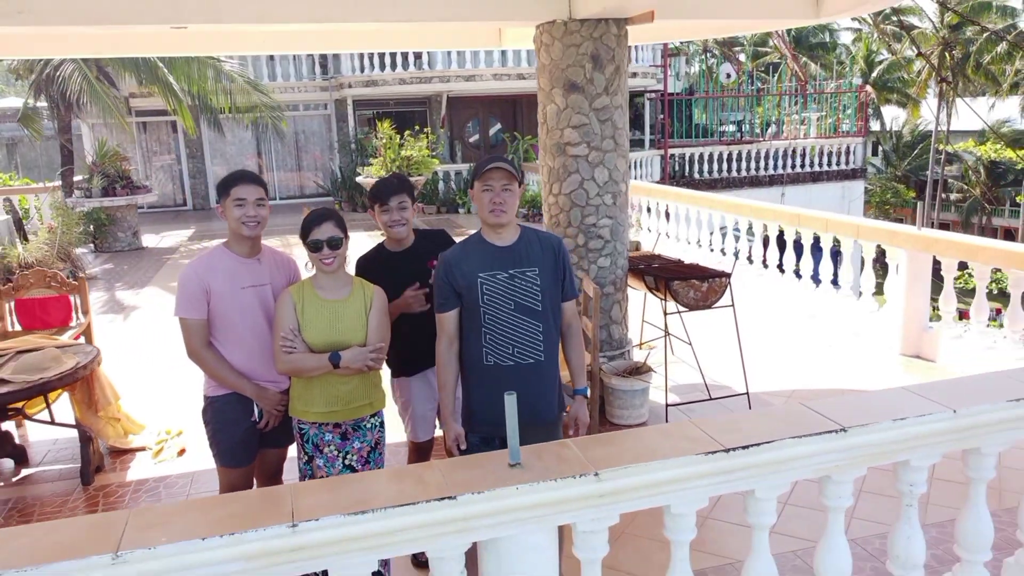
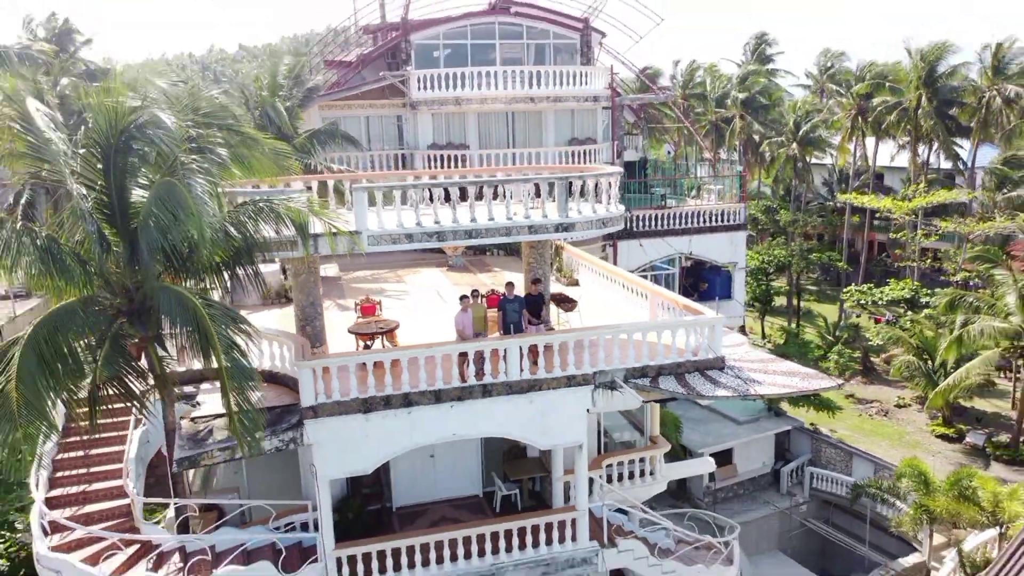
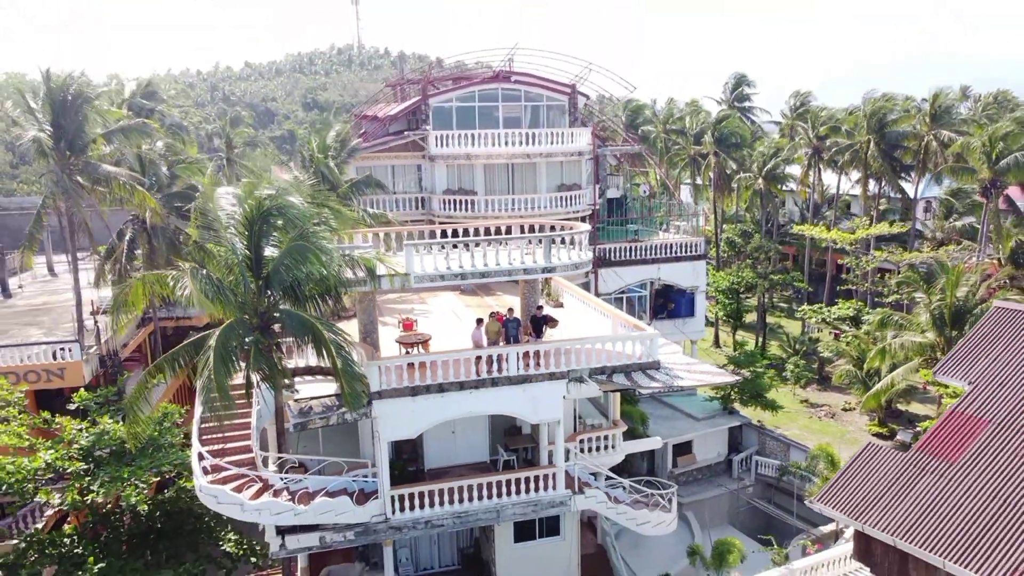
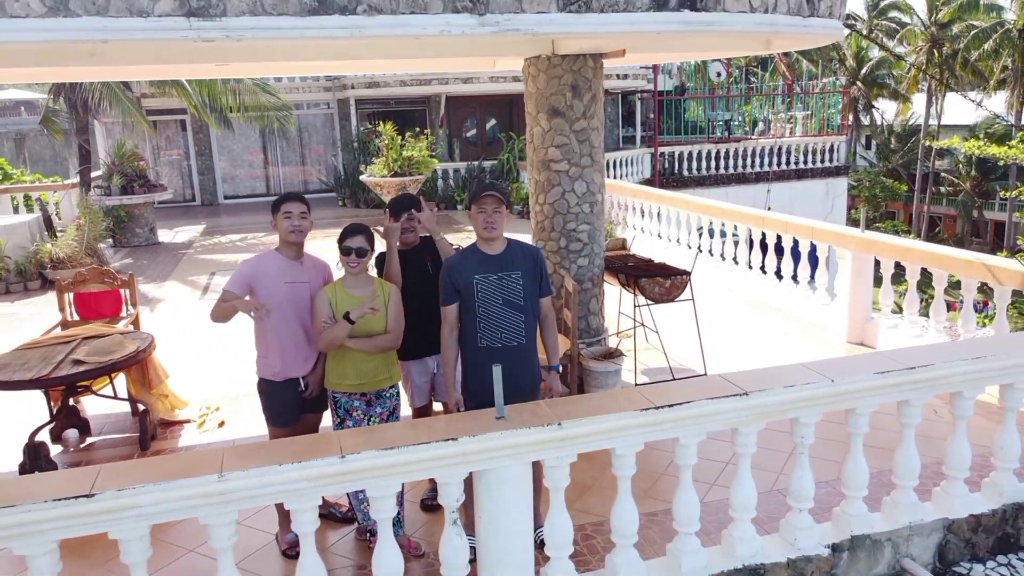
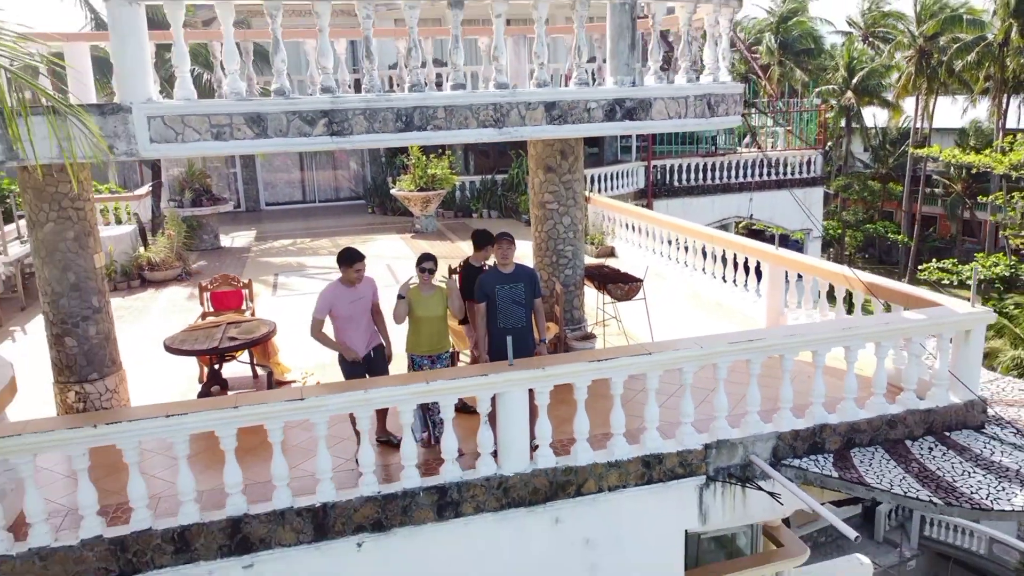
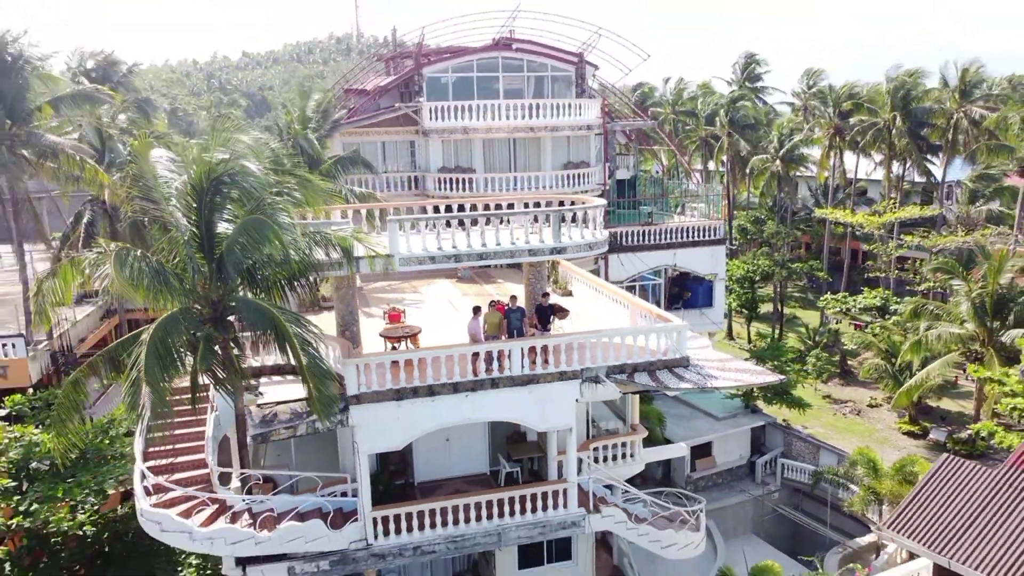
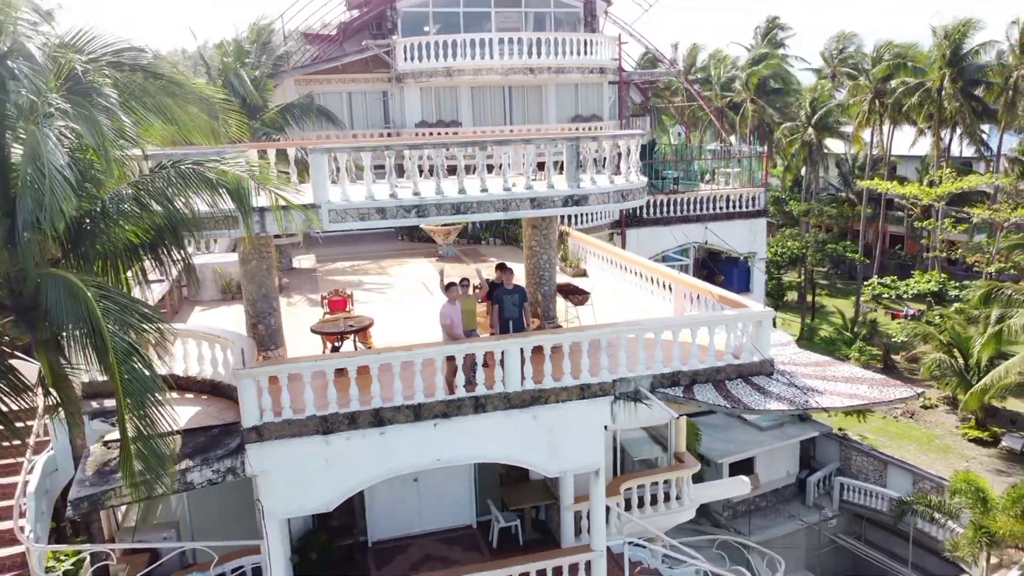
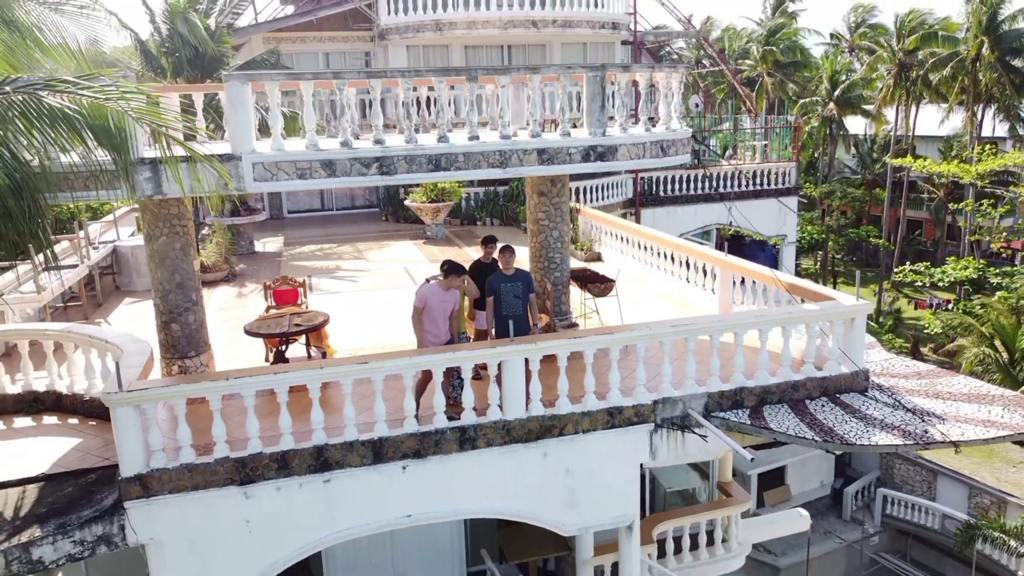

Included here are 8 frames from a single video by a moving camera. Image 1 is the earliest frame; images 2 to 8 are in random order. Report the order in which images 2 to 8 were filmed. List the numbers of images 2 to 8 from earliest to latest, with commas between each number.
4, 5, 8, 7, 2, 6, 3
